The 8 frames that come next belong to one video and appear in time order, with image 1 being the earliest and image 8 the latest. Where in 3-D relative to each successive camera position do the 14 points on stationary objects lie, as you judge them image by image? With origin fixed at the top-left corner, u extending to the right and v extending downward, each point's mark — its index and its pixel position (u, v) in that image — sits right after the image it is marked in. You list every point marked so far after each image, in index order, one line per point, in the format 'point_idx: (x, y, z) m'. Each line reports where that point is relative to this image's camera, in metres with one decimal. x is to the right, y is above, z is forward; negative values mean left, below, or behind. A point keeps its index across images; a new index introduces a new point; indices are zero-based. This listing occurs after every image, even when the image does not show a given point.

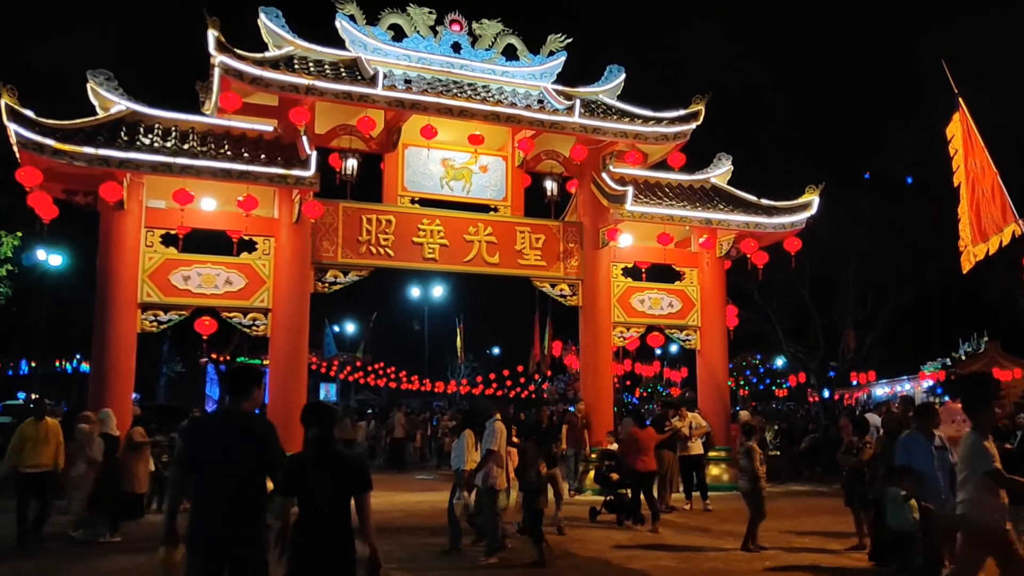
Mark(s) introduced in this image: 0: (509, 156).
0: (0.0, +2.4, +15.2) m
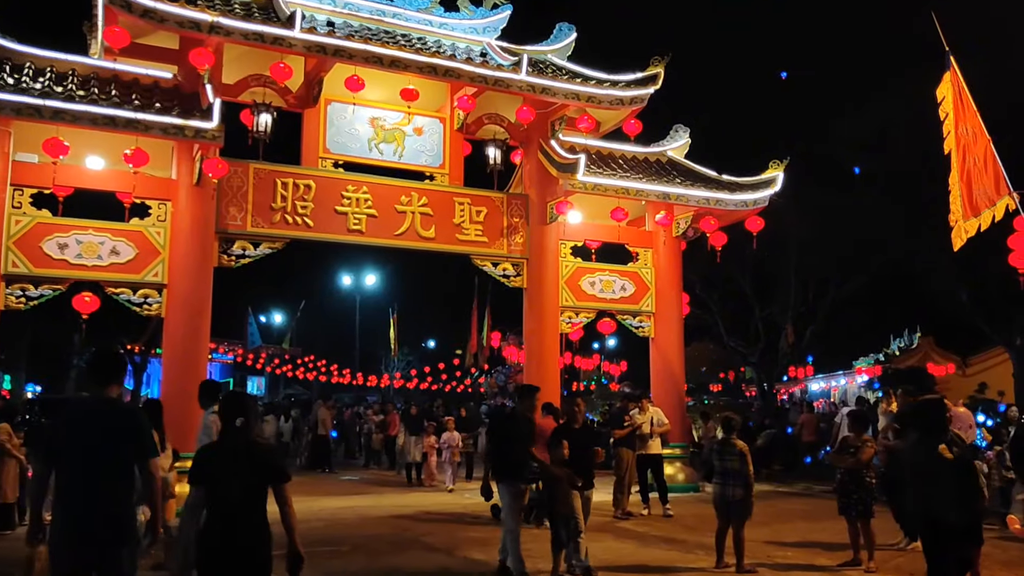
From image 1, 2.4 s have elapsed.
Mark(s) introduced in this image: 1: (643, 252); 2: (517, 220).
0: (-1.0, +2.7, +13.5) m
1: (+2.3, +0.6, +14.8) m
2: (+0.1, +1.1, +13.7) m
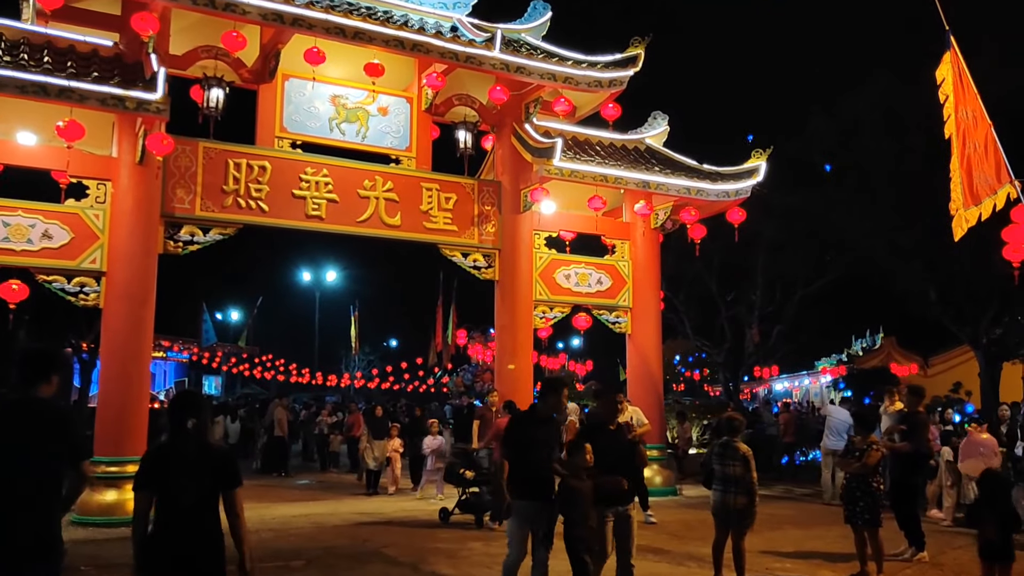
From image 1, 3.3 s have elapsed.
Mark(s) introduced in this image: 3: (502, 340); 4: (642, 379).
0: (-1.4, +2.8, +12.7) m
1: (+1.8, +0.7, +14.1) m
2: (-0.4, +1.2, +12.9) m
3: (-0.2, -0.8, +12.8) m
4: (+2.1, -1.5, +13.8) m
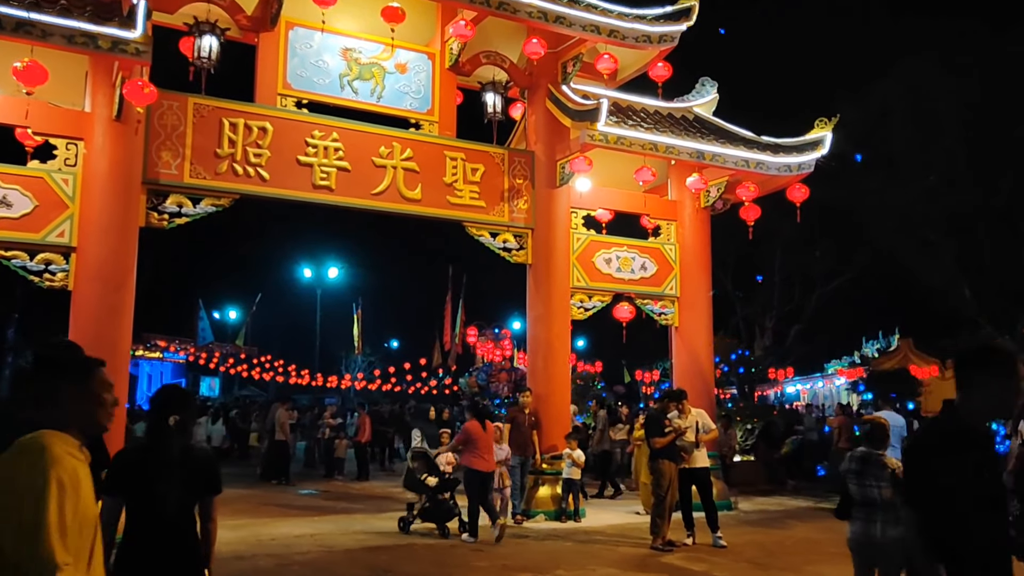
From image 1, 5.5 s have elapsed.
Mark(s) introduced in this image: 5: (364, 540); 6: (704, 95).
0: (-1.0, +3.0, +11.1) m
1: (+2.3, +0.9, +12.5) m
2: (+0.1, +1.4, +11.3) m
3: (+0.3, -0.6, +11.1) m
4: (+2.6, -1.3, +12.1) m
5: (-1.6, -2.8, +9.3) m
6: (+2.9, +2.9, +13.0) m
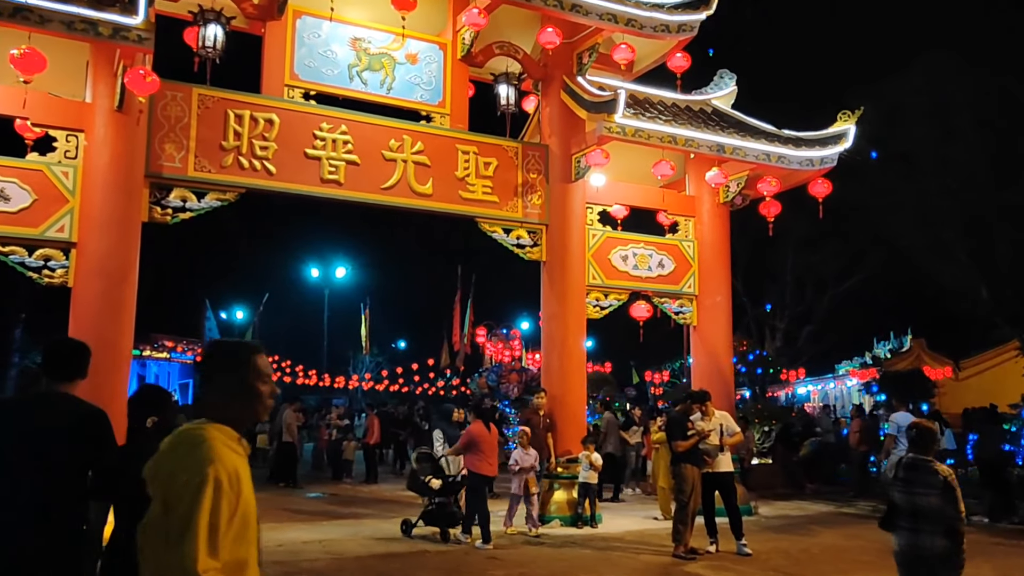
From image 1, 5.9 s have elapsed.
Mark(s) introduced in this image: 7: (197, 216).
0: (-0.8, +3.1, +10.7) m
1: (+2.5, +1.0, +12.1) m
2: (+0.3, +1.4, +10.9) m
3: (+0.5, -0.5, +10.8) m
4: (+2.8, -1.3, +11.8) m
5: (-1.5, -2.7, +8.9) m
6: (+3.1, +3.0, +12.6) m
7: (-3.4, +0.8, +9.2) m
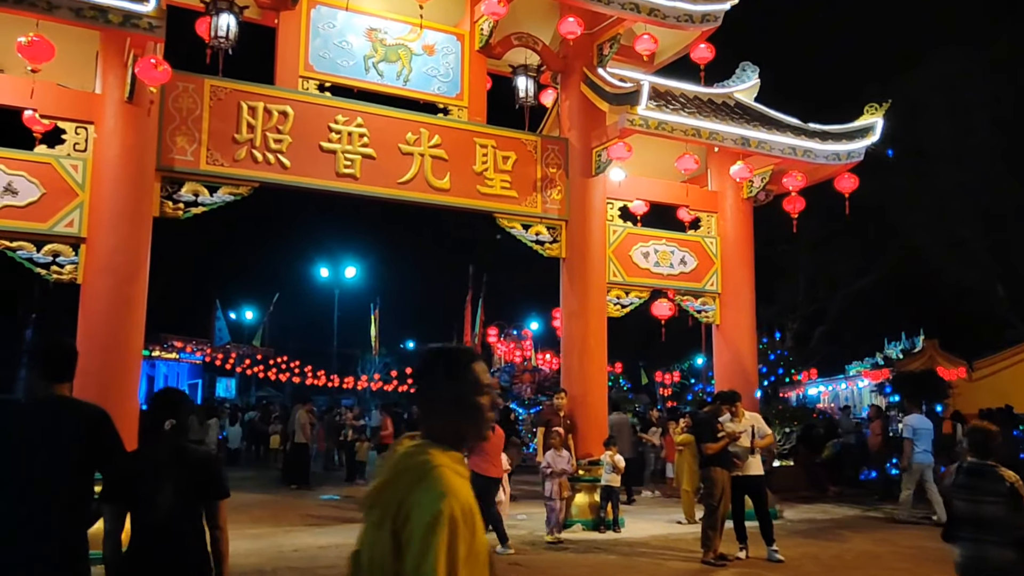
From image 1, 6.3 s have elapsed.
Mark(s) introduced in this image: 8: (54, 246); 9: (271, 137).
0: (-0.6, +3.1, +10.5) m
1: (+2.7, +1.0, +11.8) m
2: (+0.5, +1.5, +10.7) m
3: (+0.7, -0.5, +10.5) m
4: (+3.0, -1.3, +11.5) m
5: (-1.2, -2.7, +8.7) m
6: (+3.4, +3.0, +12.3) m
7: (-3.2, +0.8, +8.9) m
8: (-4.4, +0.4, +8.2) m
9: (-2.6, +1.6, +9.1) m
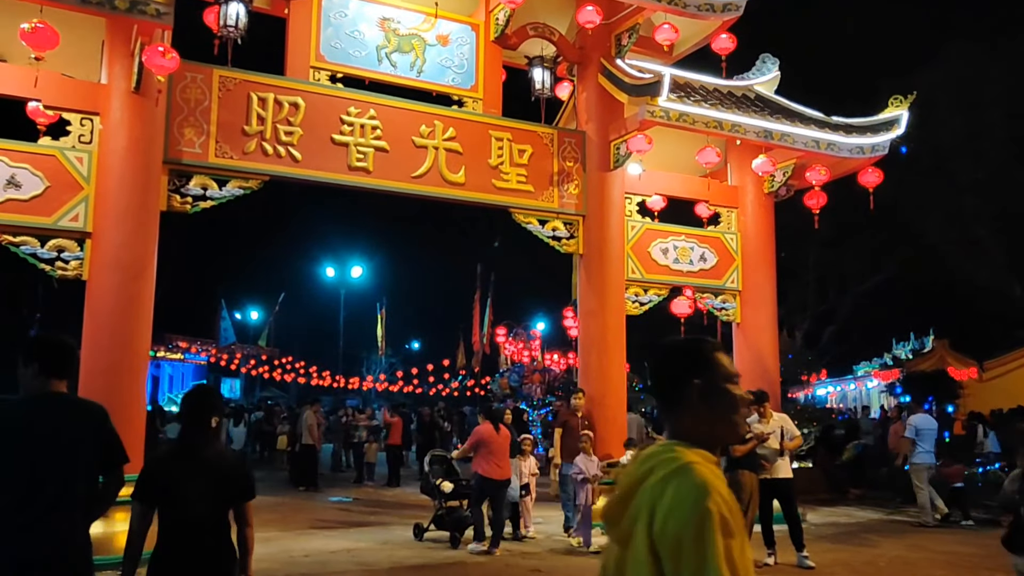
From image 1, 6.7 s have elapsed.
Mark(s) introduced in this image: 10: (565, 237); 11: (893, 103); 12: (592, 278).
0: (-0.4, +3.1, +10.2) m
1: (+2.9, +1.0, +11.5) m
2: (+0.7, +1.5, +10.4) m
3: (+0.9, -0.5, +10.2) m
4: (+3.2, -1.2, +11.2) m
5: (-1.1, -2.7, +8.4) m
6: (+3.6, +3.0, +12.0) m
7: (-3.0, +0.8, +8.7) m
8: (-4.2, +0.4, +8.0) m
9: (-2.4, +1.6, +8.8) m
10: (+0.7, +0.6, +10.4) m
11: (+5.2, +2.5, +11.5) m
12: (+1.0, +0.1, +10.3) m
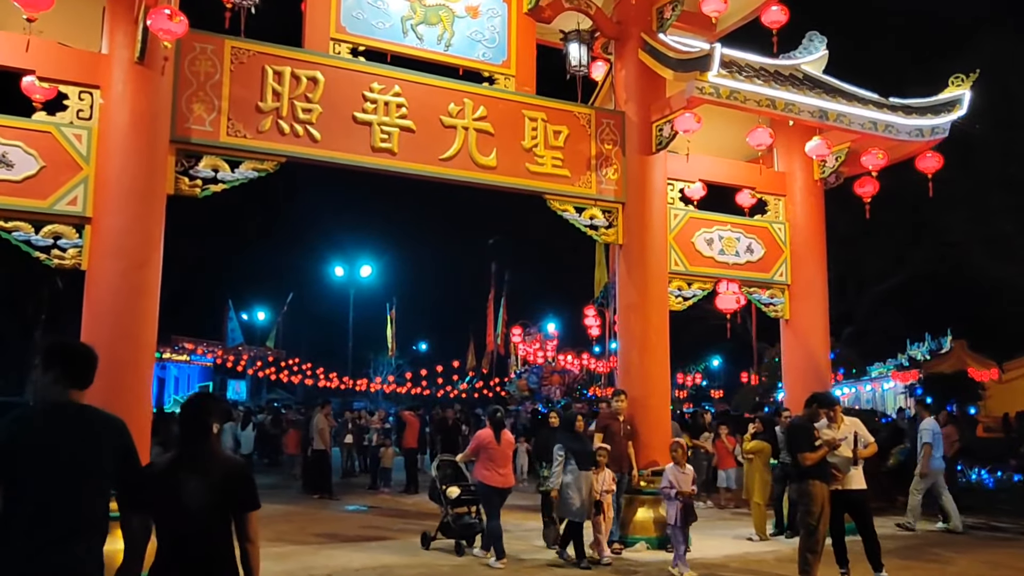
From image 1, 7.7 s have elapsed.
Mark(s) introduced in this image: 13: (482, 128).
0: (0.0, +3.2, +9.4) m
1: (+3.3, +1.1, +10.7) m
2: (+1.1, +1.6, +9.6) m
3: (+1.3, -0.4, +9.4) m
4: (+3.6, -1.1, +10.4) m
5: (-0.7, -2.6, +7.6) m
6: (+4.0, +3.1, +11.2) m
7: (-2.6, +0.9, +7.9) m
8: (-3.9, +0.5, +7.2) m
9: (-2.0, +1.7, +8.1) m
10: (+1.0, +0.7, +9.7) m
11: (+5.5, +2.6, +10.7) m
12: (+1.3, +0.2, +9.5) m
13: (-0.3, +1.7, +8.9) m
